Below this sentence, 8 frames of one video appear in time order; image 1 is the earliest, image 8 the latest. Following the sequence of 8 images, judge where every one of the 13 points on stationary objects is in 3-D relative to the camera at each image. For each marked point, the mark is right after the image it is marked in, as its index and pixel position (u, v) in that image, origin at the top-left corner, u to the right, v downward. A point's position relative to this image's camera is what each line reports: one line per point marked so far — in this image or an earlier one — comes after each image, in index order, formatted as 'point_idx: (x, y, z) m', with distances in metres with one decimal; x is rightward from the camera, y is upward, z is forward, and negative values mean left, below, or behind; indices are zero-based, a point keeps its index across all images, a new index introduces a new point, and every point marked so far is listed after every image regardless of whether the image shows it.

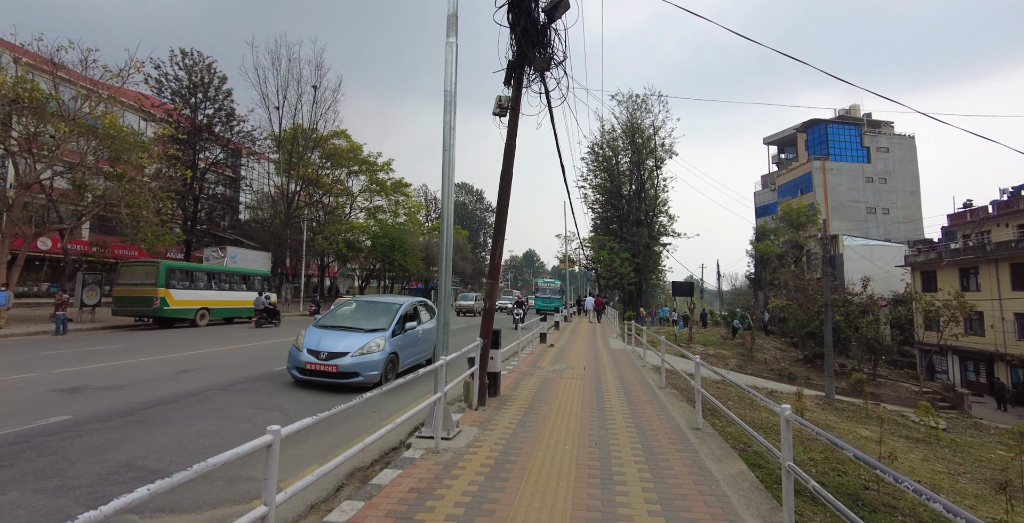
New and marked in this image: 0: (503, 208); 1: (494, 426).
0: (-0.1, +0.8, +6.4) m
1: (-0.2, -2.0, +5.4) m
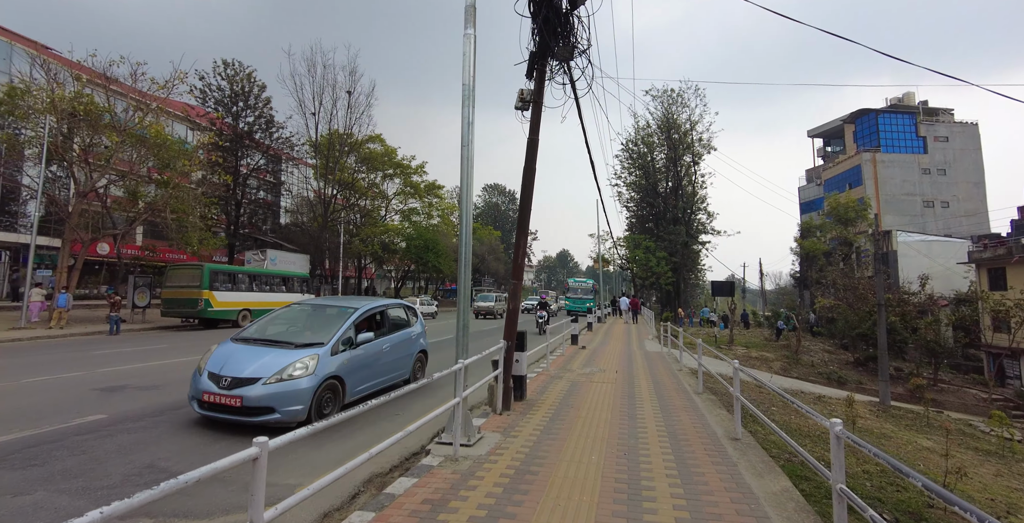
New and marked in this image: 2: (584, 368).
0: (+0.2, +0.8, +6.2) m
1: (+0.1, -2.0, +5.2) m
2: (+1.6, -2.3, +9.6) m
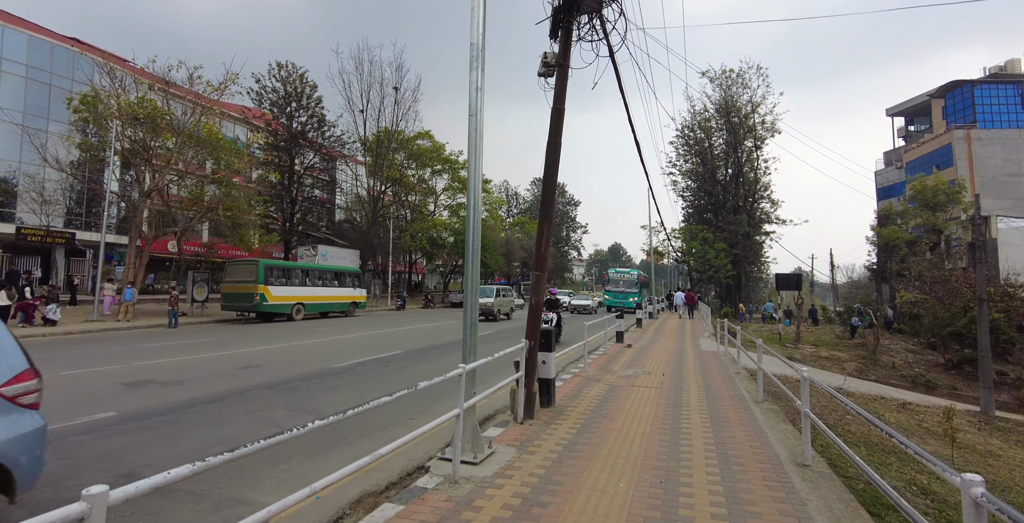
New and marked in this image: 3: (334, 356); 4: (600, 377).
0: (+0.5, +0.9, +5.4) m
1: (+0.3, -1.9, +4.5) m
2: (+2.2, -2.1, +8.7) m
3: (-4.3, -2.3, +10.8) m
4: (+1.6, -2.1, +8.1) m
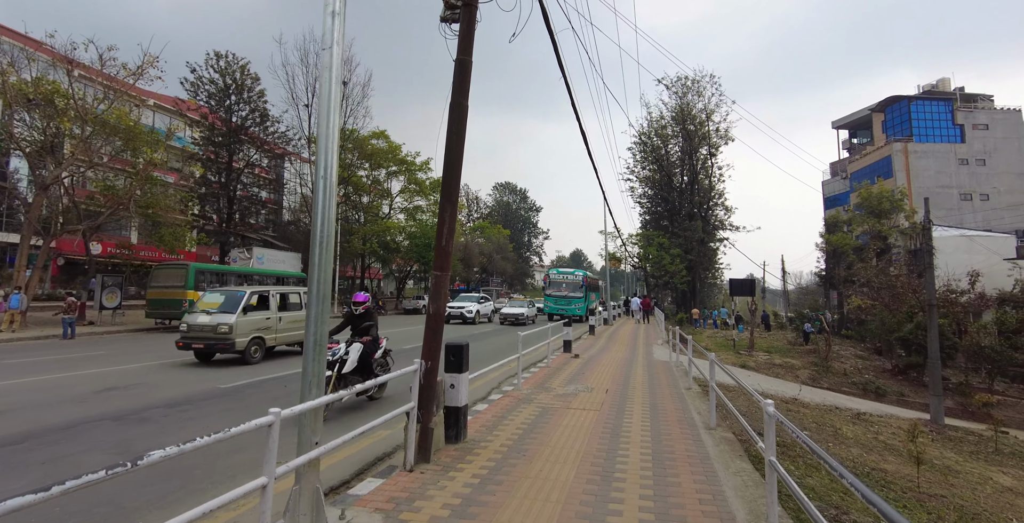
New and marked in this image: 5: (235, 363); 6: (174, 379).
0: (-0.5, +1.0, +4.3) m
1: (-0.7, -1.8, +3.3) m
2: (+0.9, -2.1, +7.6) m
3: (-5.7, -2.3, +9.2) m
4: (+0.3, -2.1, +7.0) m
5: (-6.8, -2.5, +11.0) m
6: (-6.6, -2.3, +8.7) m
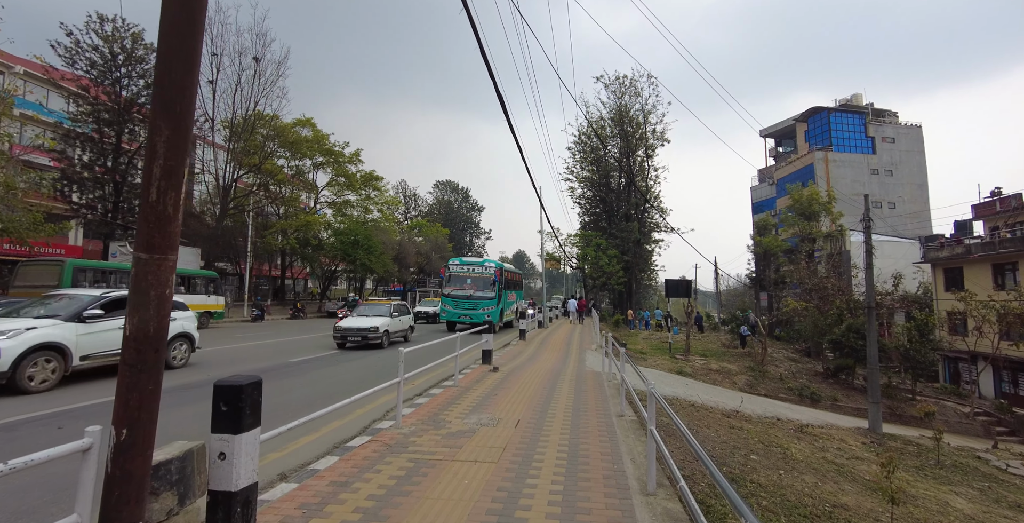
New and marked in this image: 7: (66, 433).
0: (-1.6, +1.1, +2.3) m
1: (-1.7, -1.7, +1.3) m
2: (-0.6, -2.0, +5.7) m
3: (-7.4, -2.2, +6.5) m
4: (-1.1, -2.0, +5.0) m
5: (-8.7, -2.3, +8.1) m
6: (-8.2, -2.1, +5.9) m
7: (-5.6, -2.1, +5.6) m
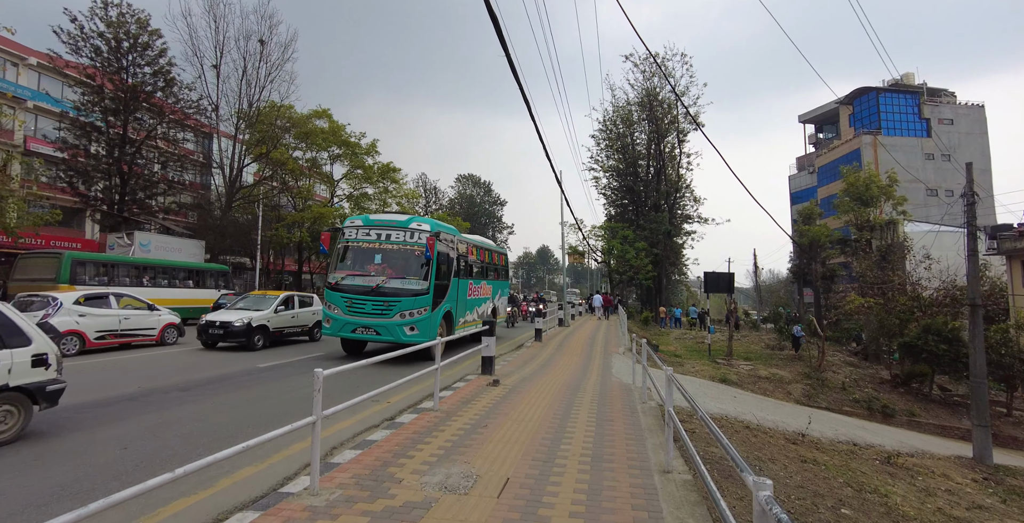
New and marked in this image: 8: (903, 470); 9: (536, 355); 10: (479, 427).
0: (-1.9, +1.3, +0.3) m
1: (-2.0, -1.5, -0.6) m
2: (-0.7, -1.8, +3.8) m
3: (-7.5, -1.9, +4.9) m
4: (-1.2, -1.7, +3.1) m
5: (-8.7, -2.1, +6.6) m
6: (-8.3, -1.9, +4.4) m
7: (-5.7, -1.9, +3.9) m
8: (+6.8, -3.7, +7.8) m
9: (+0.7, -2.4, +11.5) m
10: (-0.3, -1.9, +5.2) m
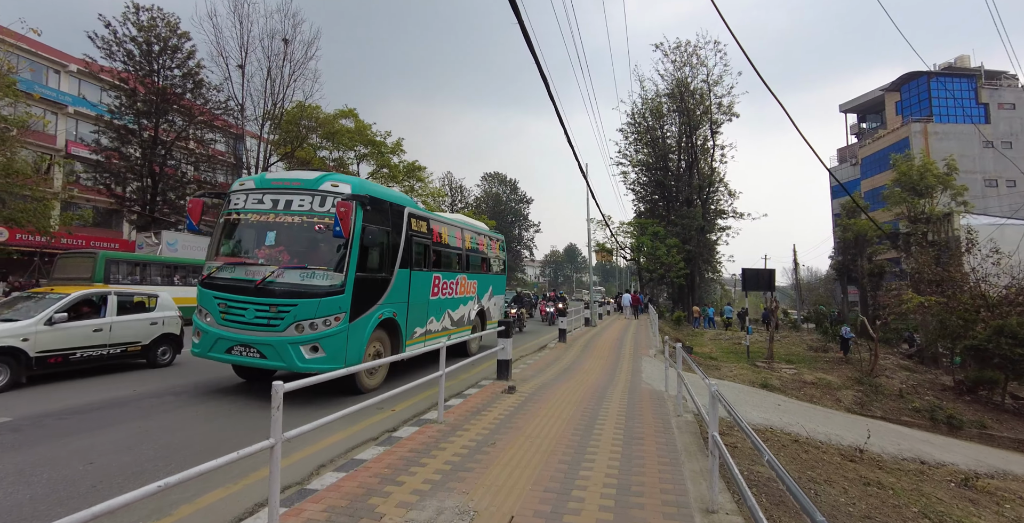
0: (-2.1, +1.4, -0.2) m
1: (-2.2, -1.5, -1.2) m
2: (-0.7, -1.7, +3.1) m
3: (-7.3, -1.9, +4.7) m
4: (-1.2, -1.7, +2.5) m
5: (-8.4, -2.0, +6.5) m
6: (-8.2, -1.8, +4.2) m
7: (-5.6, -1.8, +3.6) m
8: (+7.1, -3.5, +6.7) m
9: (+1.2, -2.3, +10.8) m
10: (-0.2, -1.8, +4.5) m
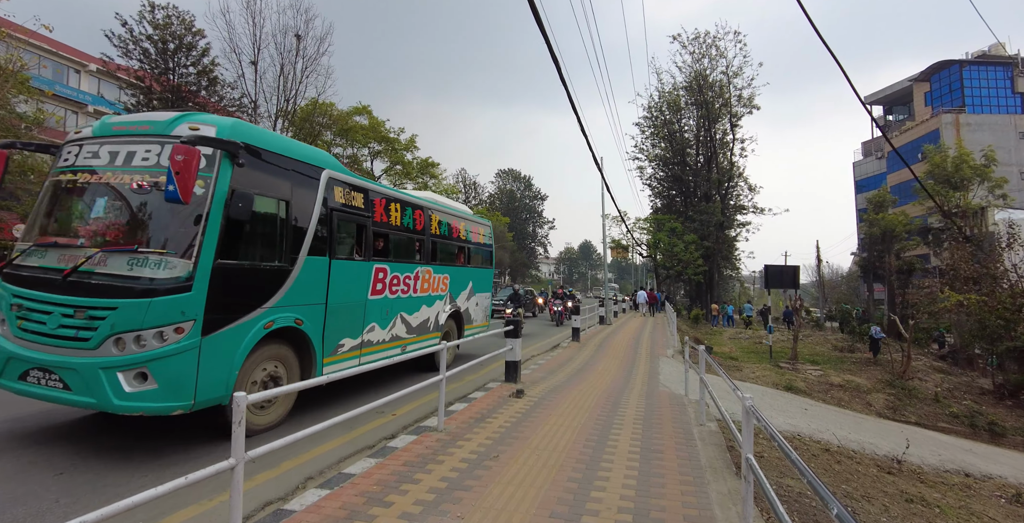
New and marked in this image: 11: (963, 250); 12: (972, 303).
0: (-2.2, +1.4, -0.6) m
1: (-2.4, -1.4, -1.5) m
2: (-0.6, -1.7, +2.8) m
3: (-7.3, -1.8, +4.5) m
4: (-1.2, -1.6, +2.1) m
5: (-8.3, -2.0, +6.3) m
6: (-8.1, -1.8, +4.0) m
7: (-5.6, -1.8, +3.4) m
8: (+7.2, -3.5, +6.1) m
9: (+1.4, -2.2, +10.4) m
10: (-0.1, -1.8, +4.1) m
11: (+17.5, +0.5, +17.4) m
12: (+14.7, -1.3, +14.4) m
